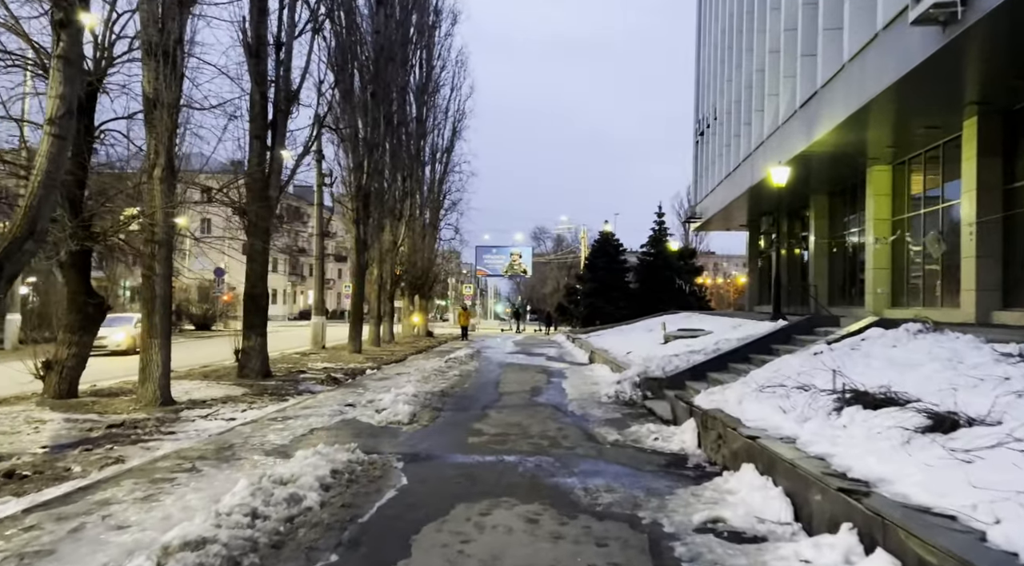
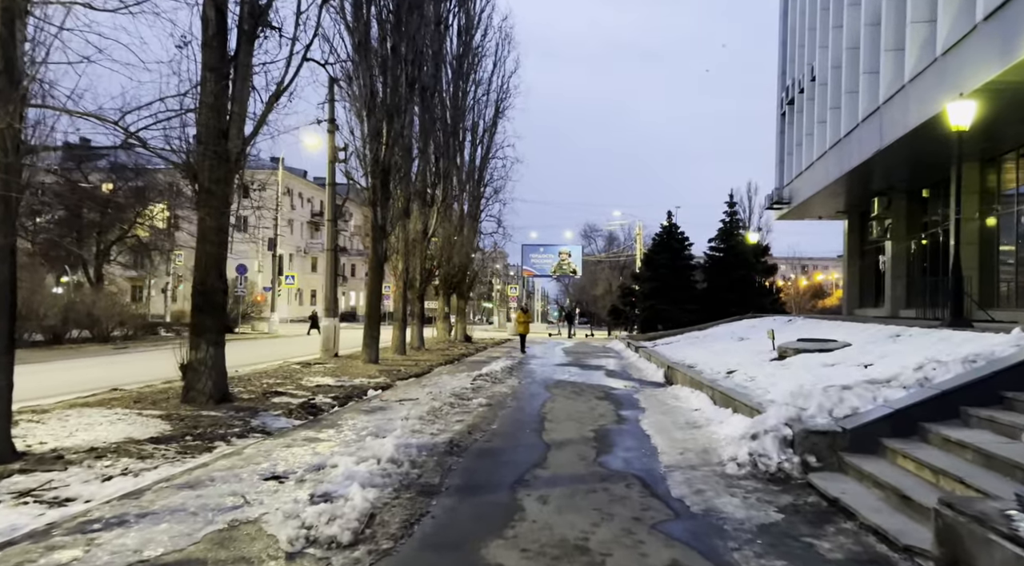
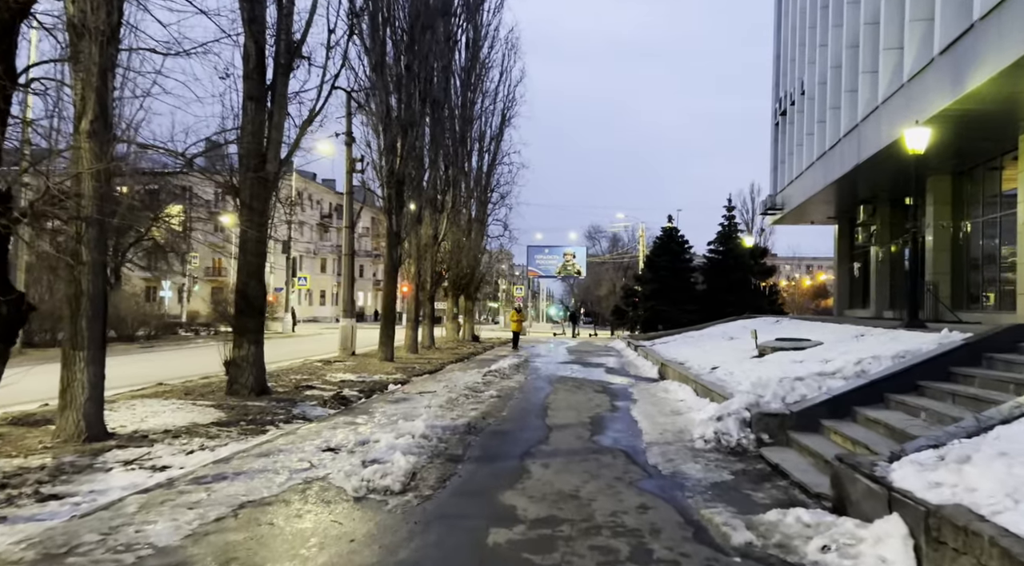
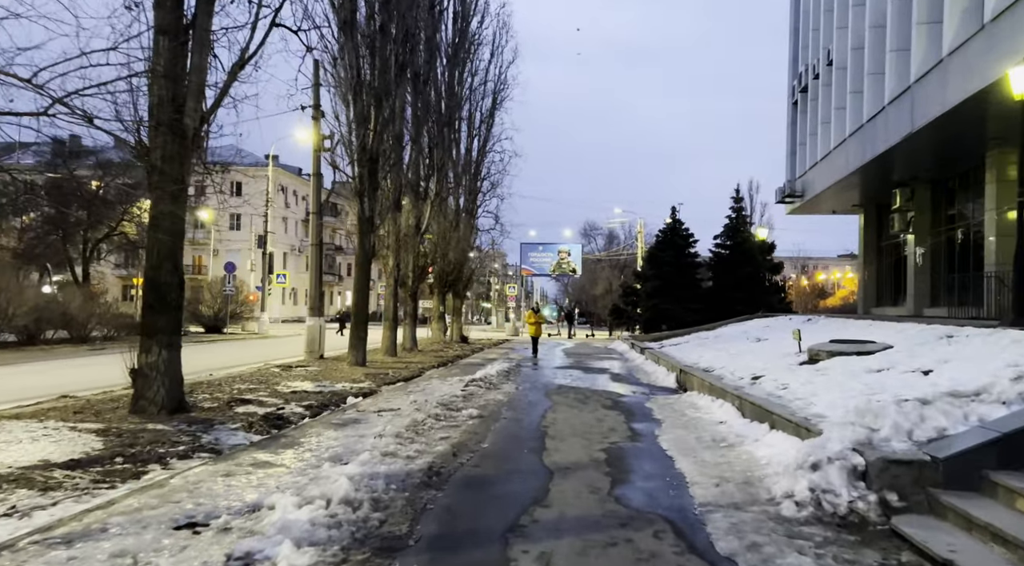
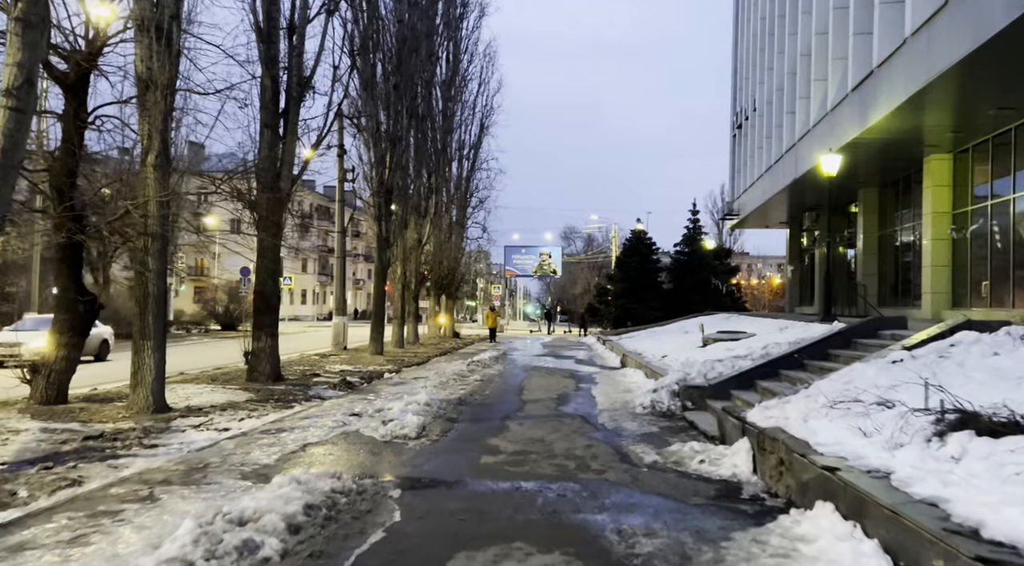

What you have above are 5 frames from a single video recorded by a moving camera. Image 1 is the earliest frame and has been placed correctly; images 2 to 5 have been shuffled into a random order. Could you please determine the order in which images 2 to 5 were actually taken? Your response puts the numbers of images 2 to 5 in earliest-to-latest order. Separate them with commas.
5, 3, 2, 4
